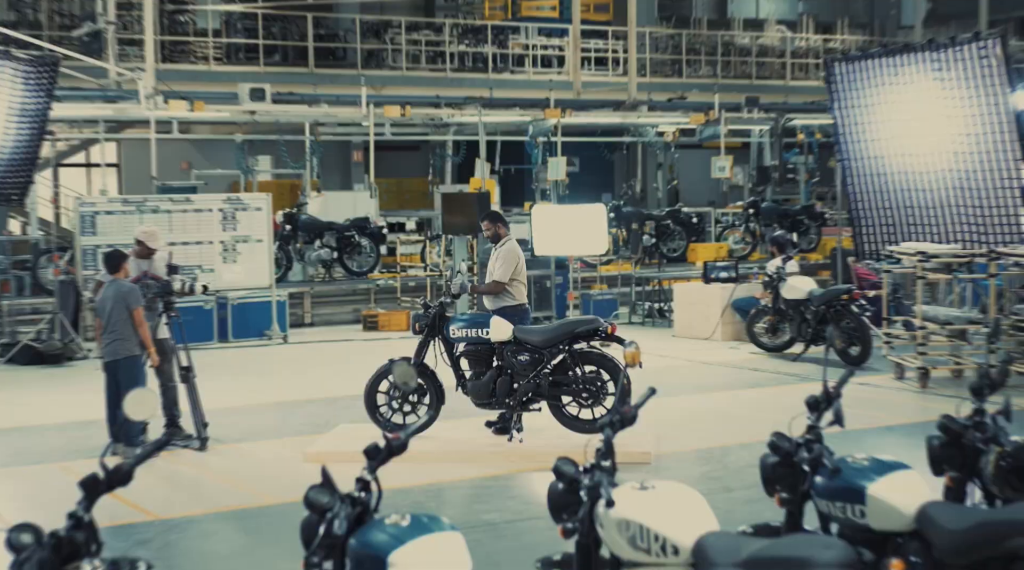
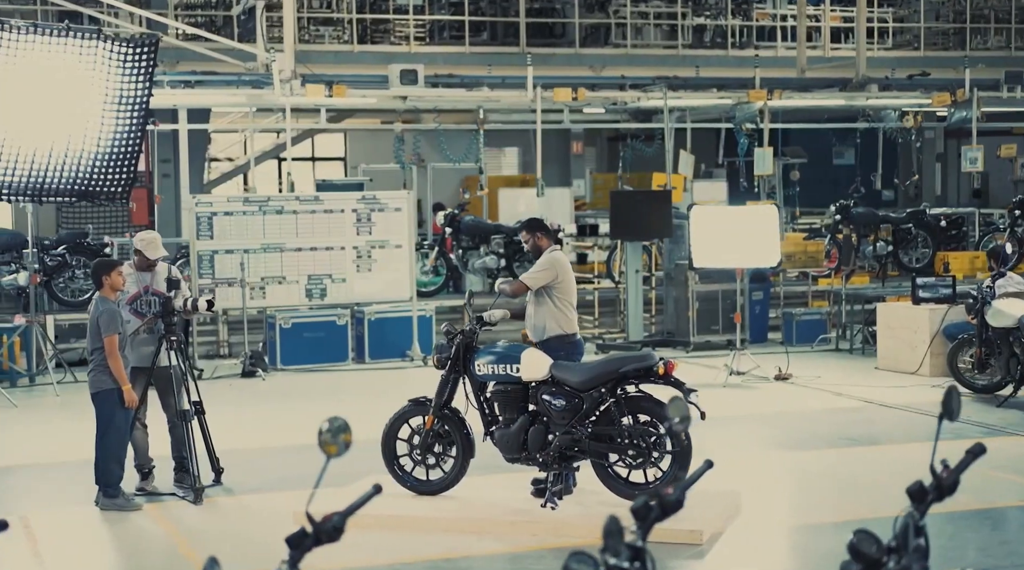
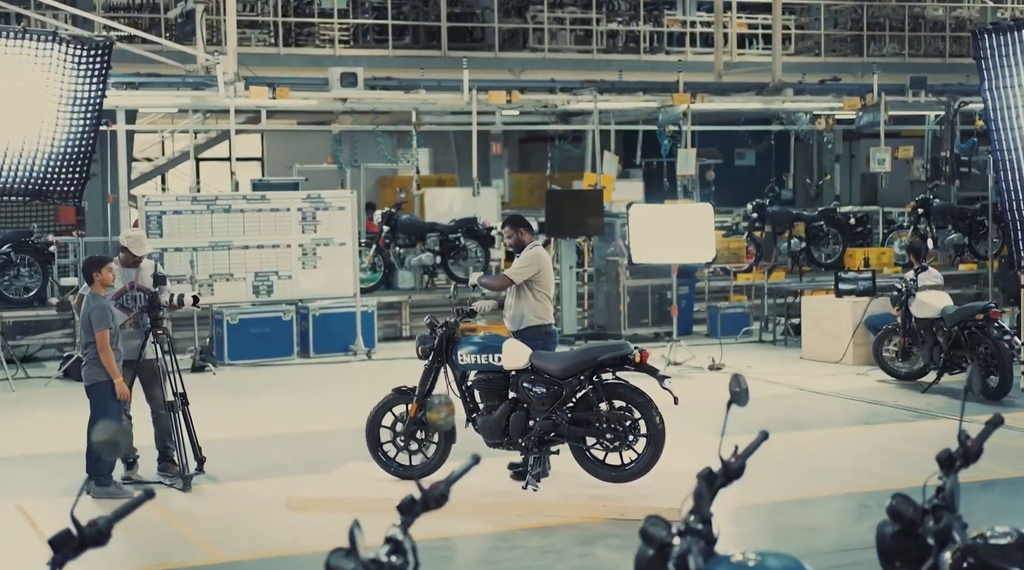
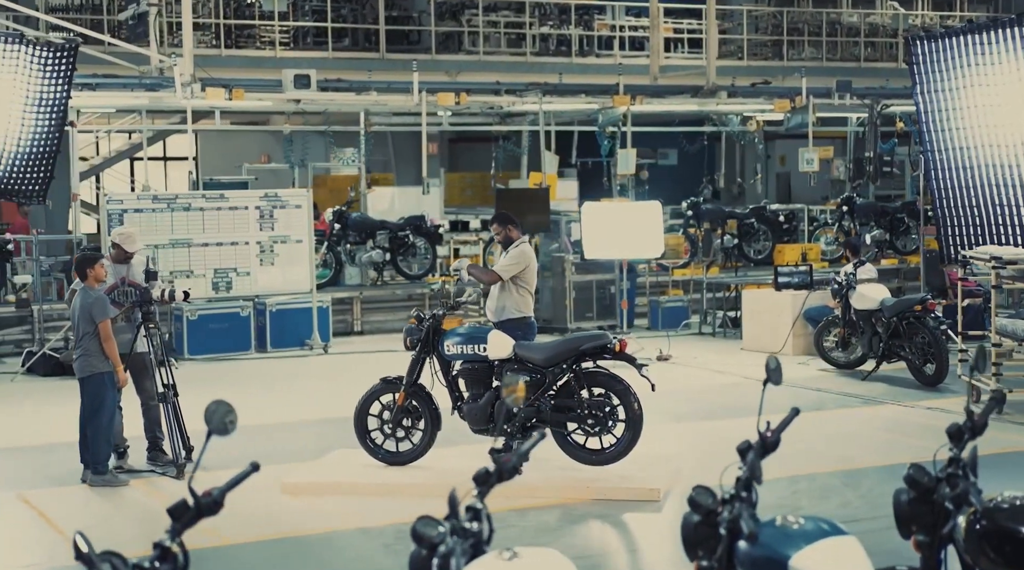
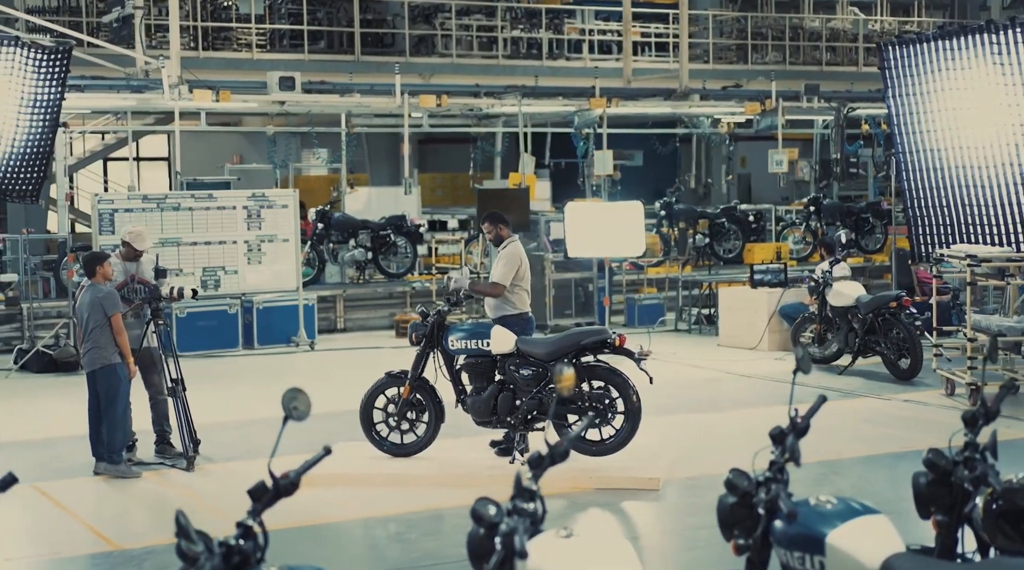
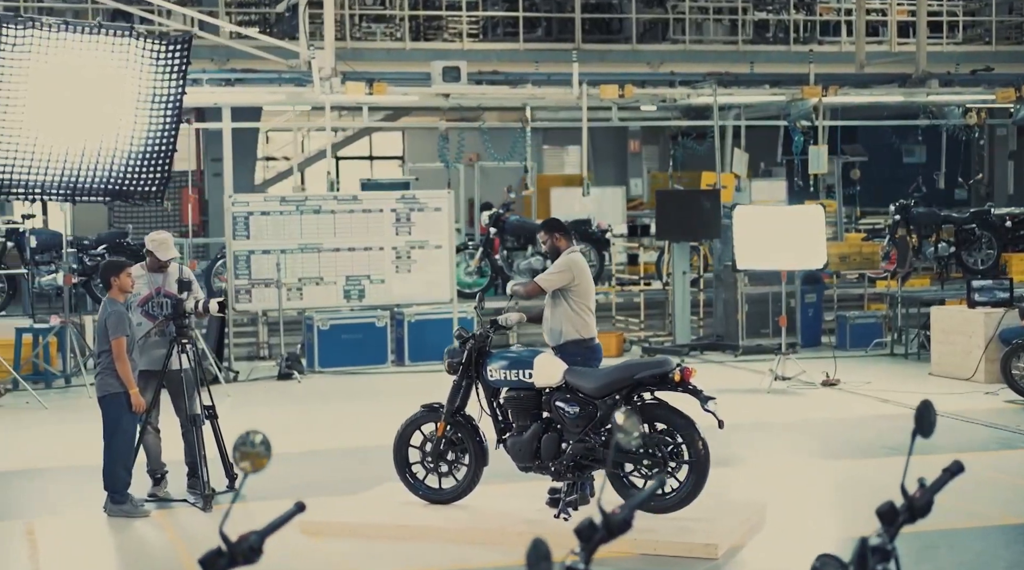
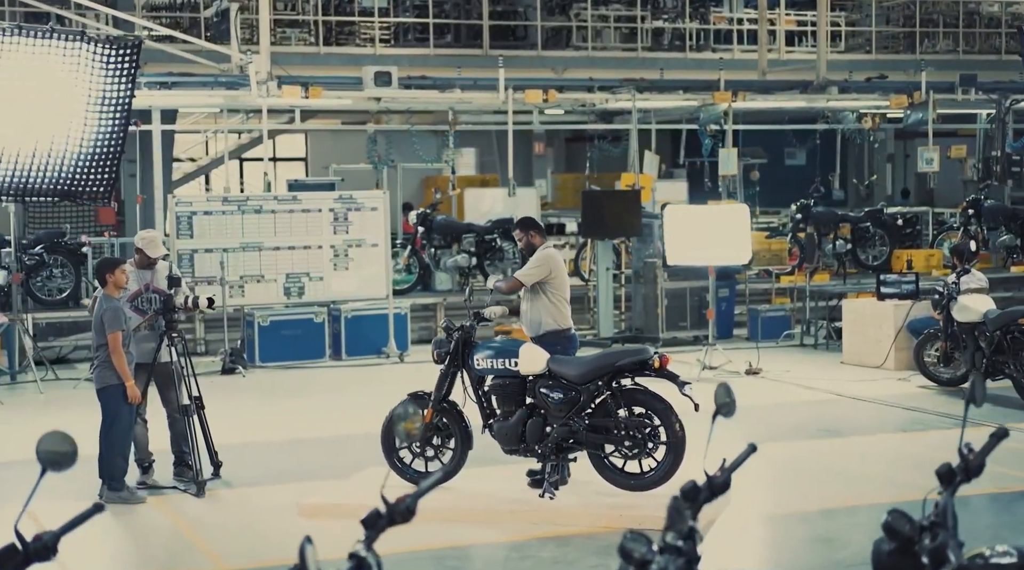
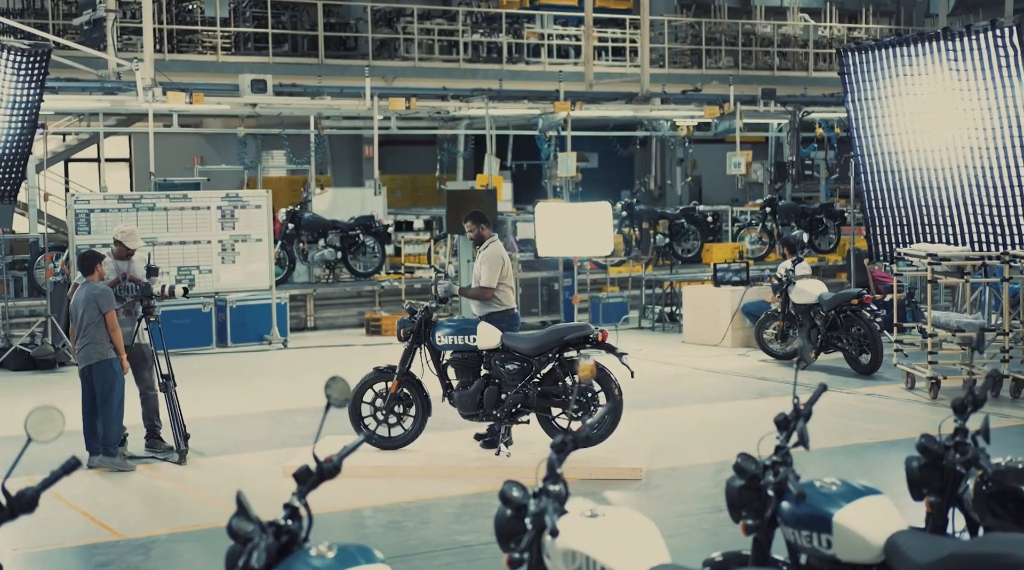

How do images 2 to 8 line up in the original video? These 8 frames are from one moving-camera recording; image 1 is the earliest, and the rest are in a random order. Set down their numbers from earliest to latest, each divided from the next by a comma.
8, 5, 4, 3, 7, 2, 6
